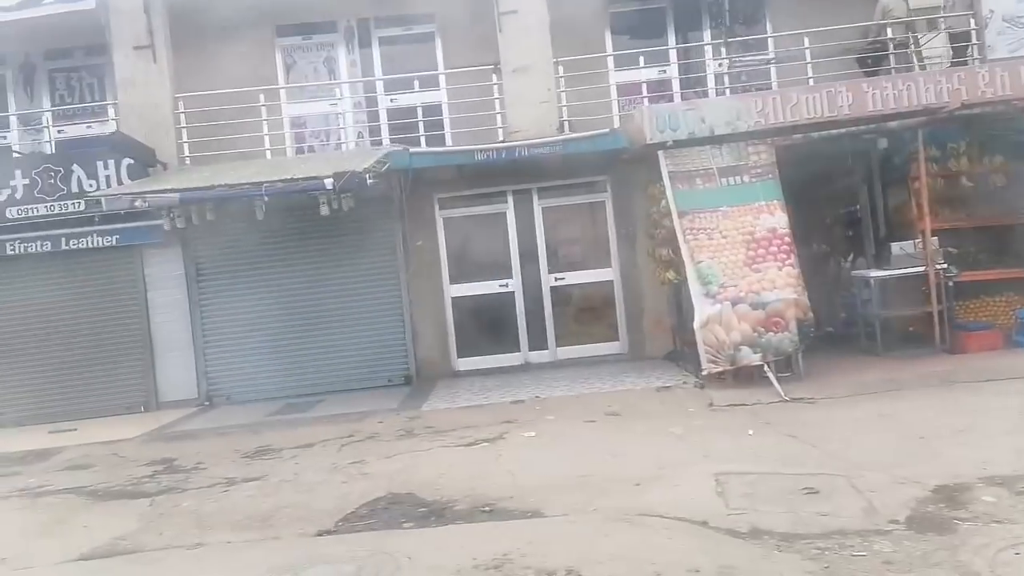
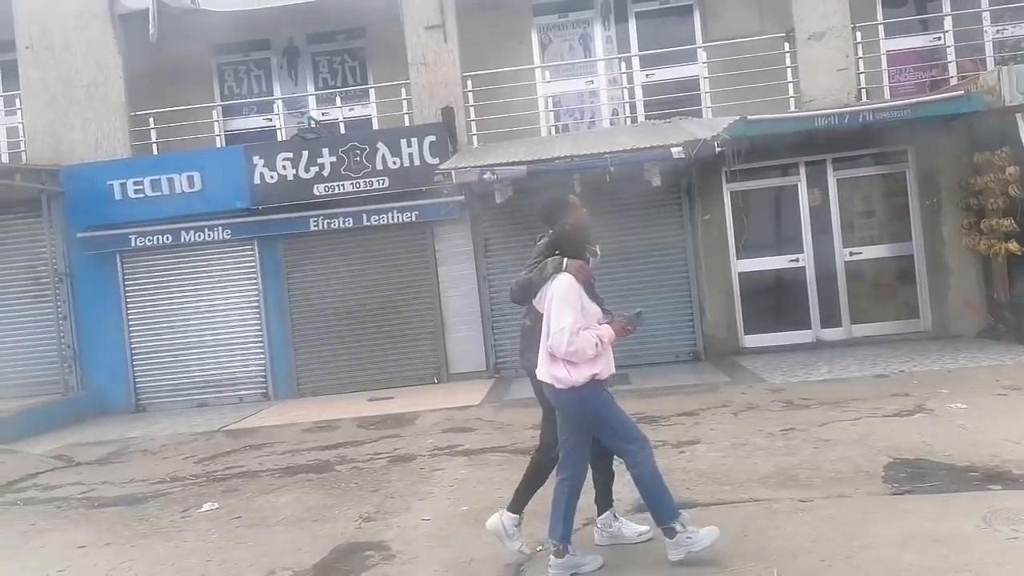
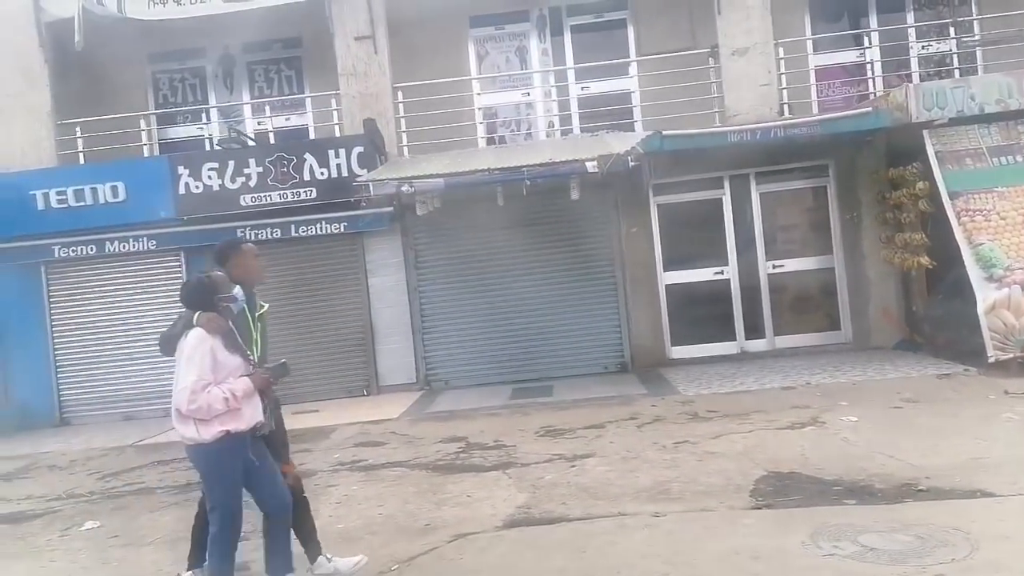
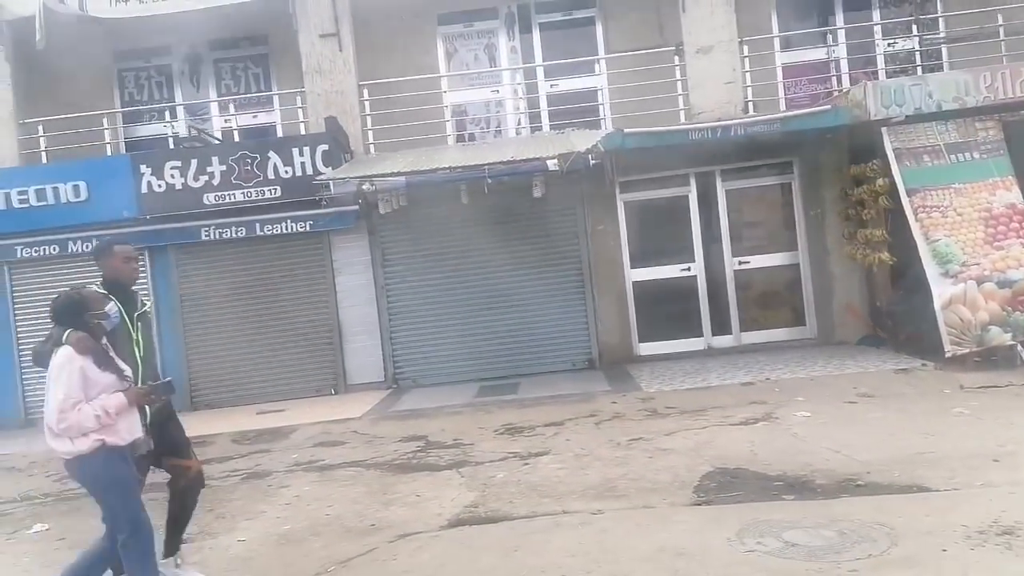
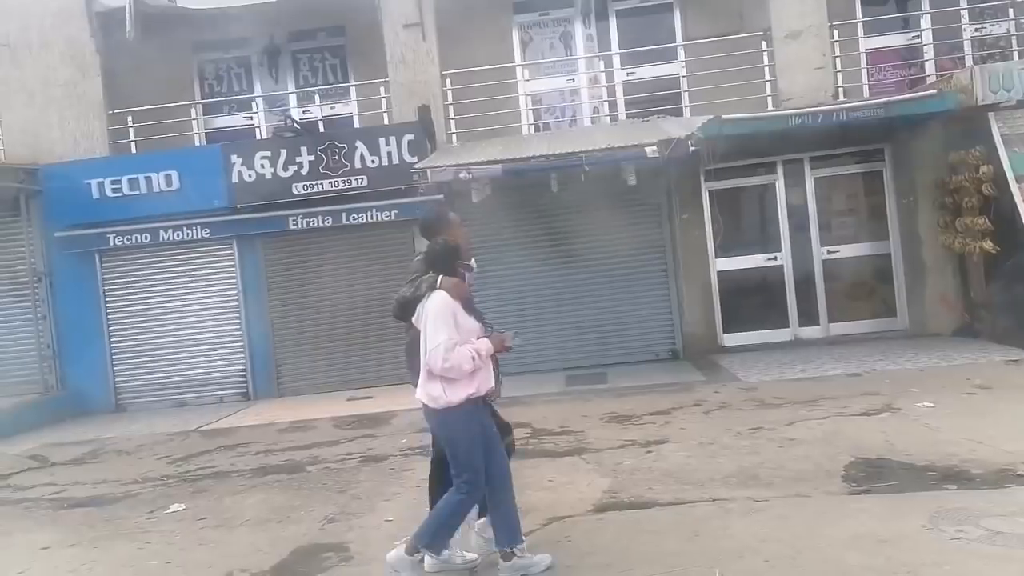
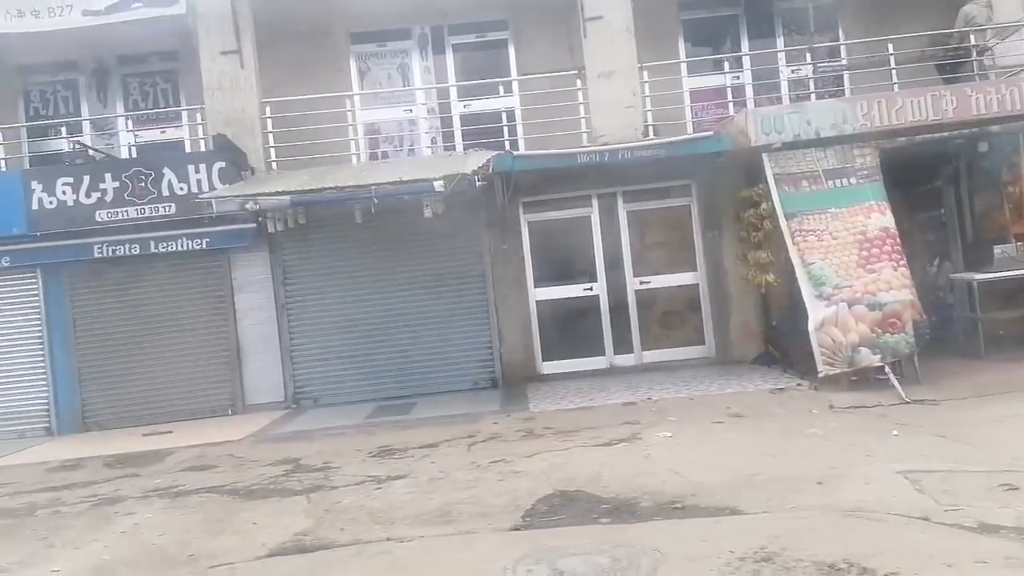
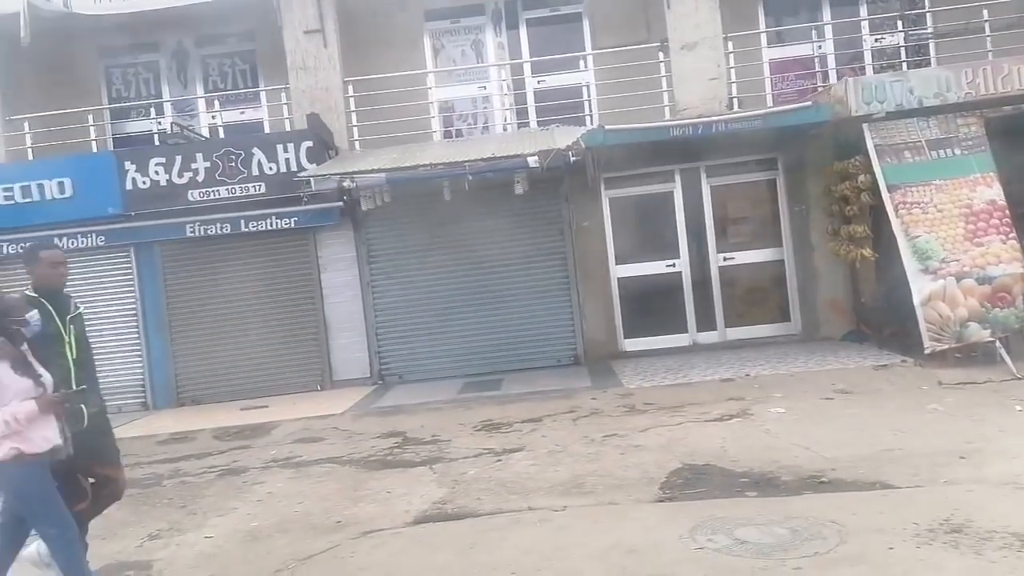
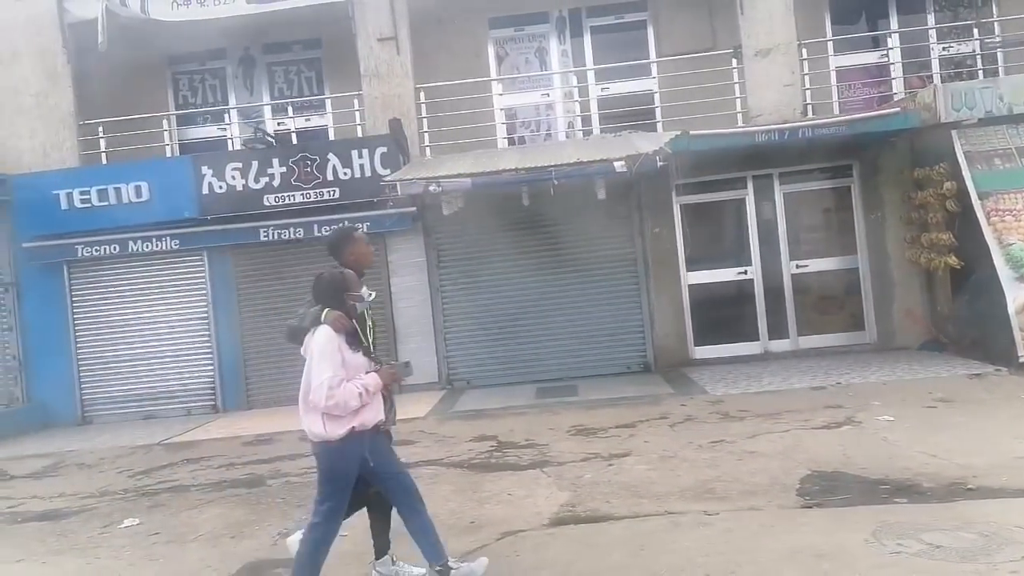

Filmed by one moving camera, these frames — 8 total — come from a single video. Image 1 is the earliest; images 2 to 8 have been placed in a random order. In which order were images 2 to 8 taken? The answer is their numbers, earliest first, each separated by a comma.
6, 7, 4, 3, 8, 5, 2
